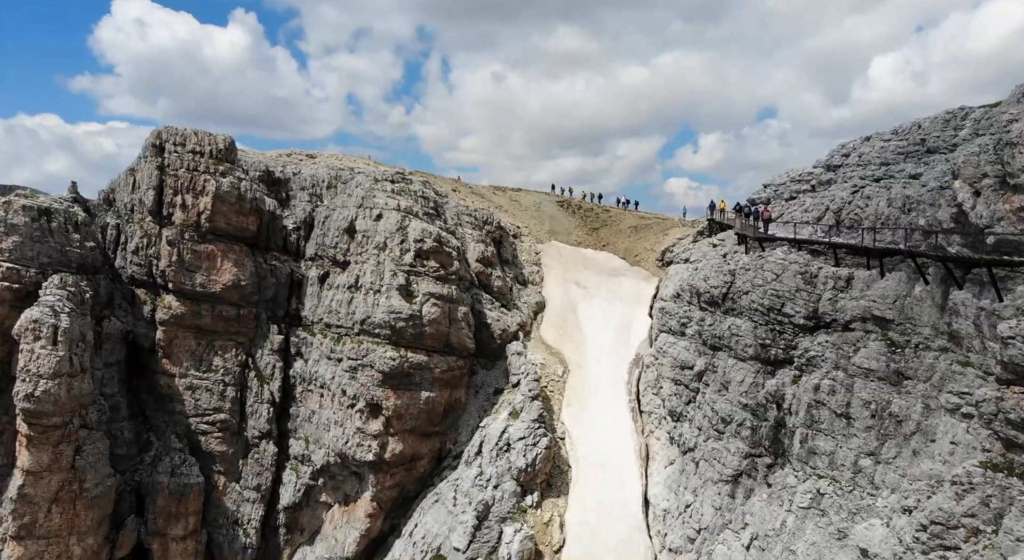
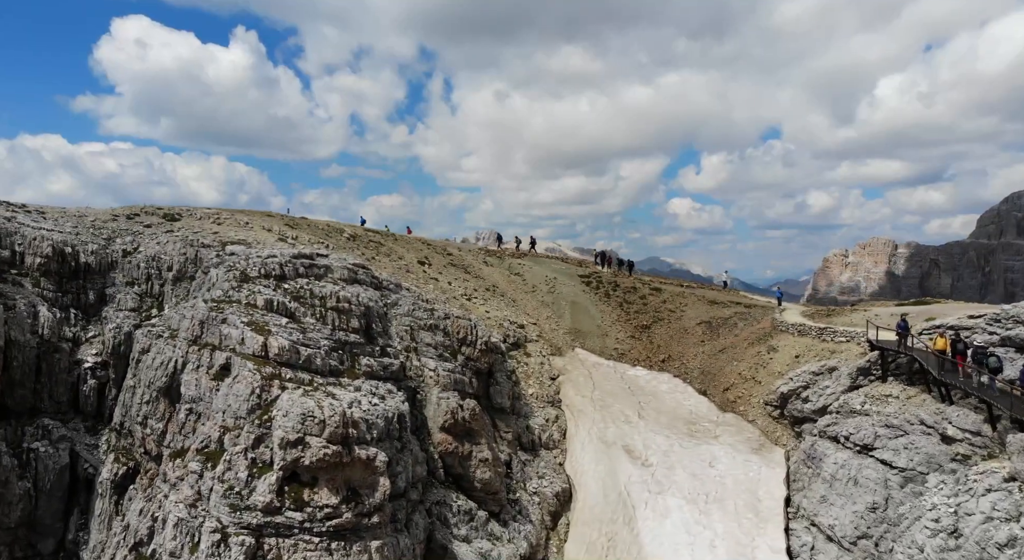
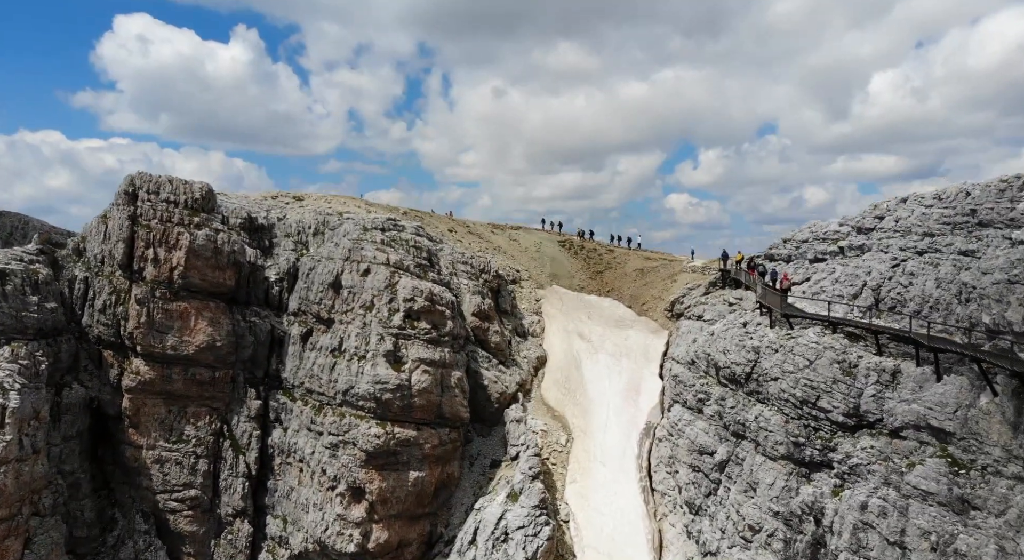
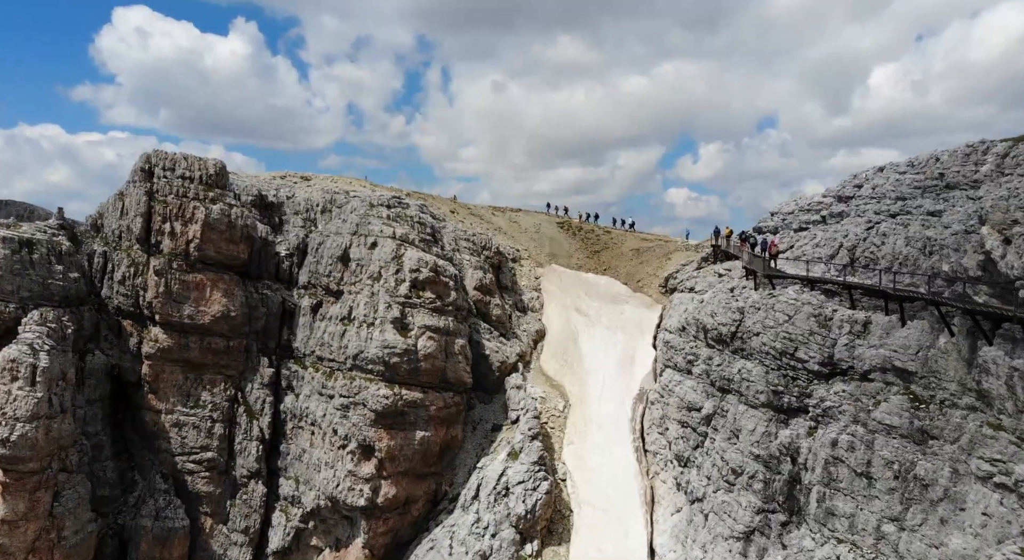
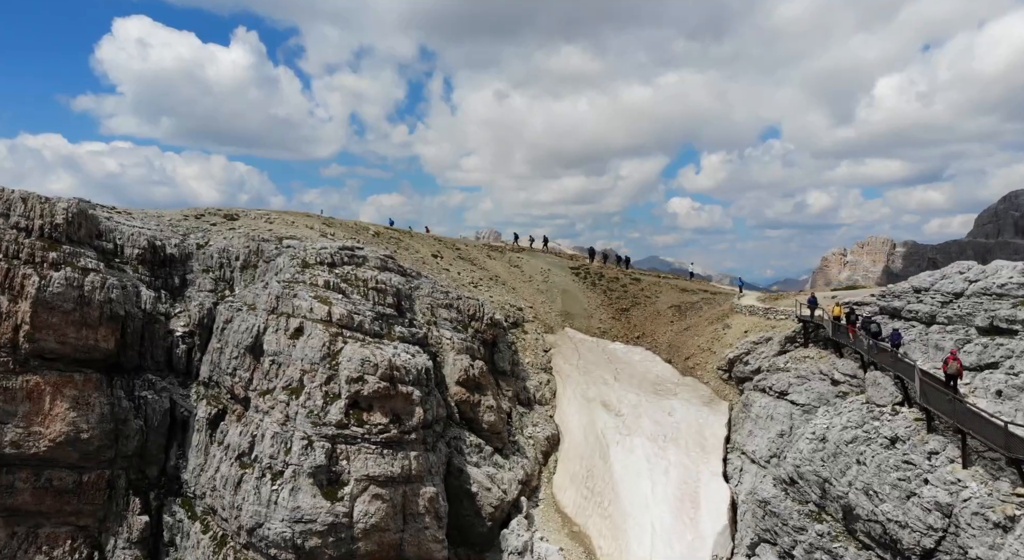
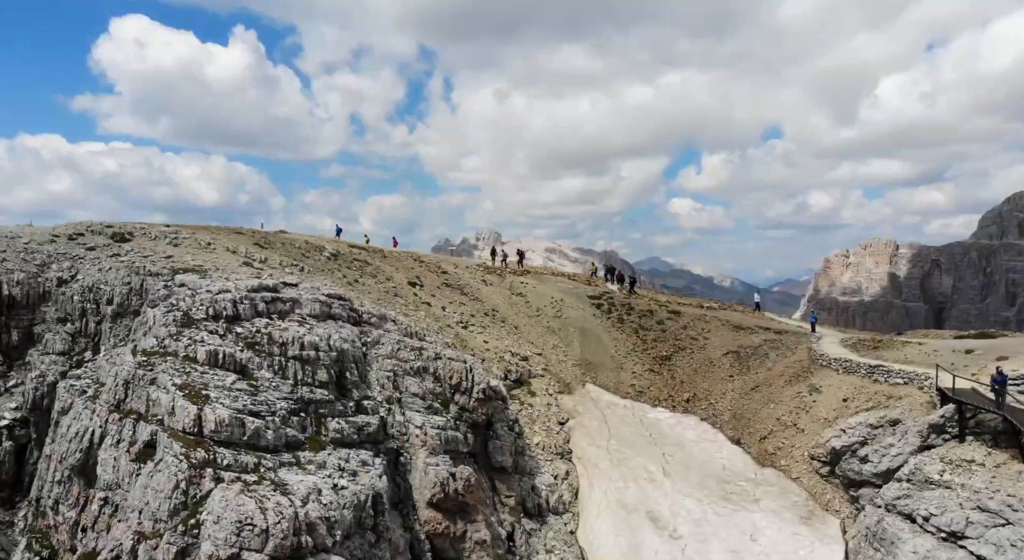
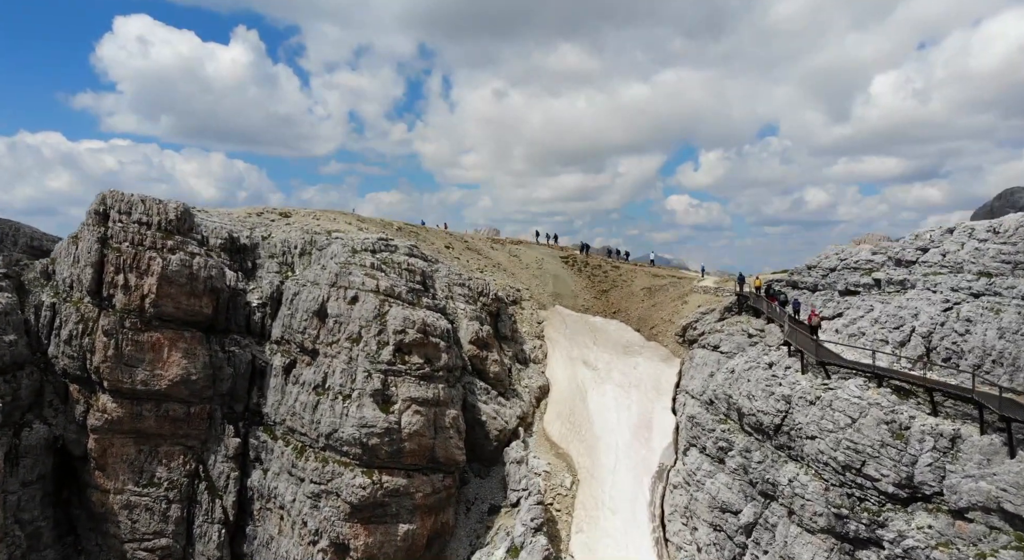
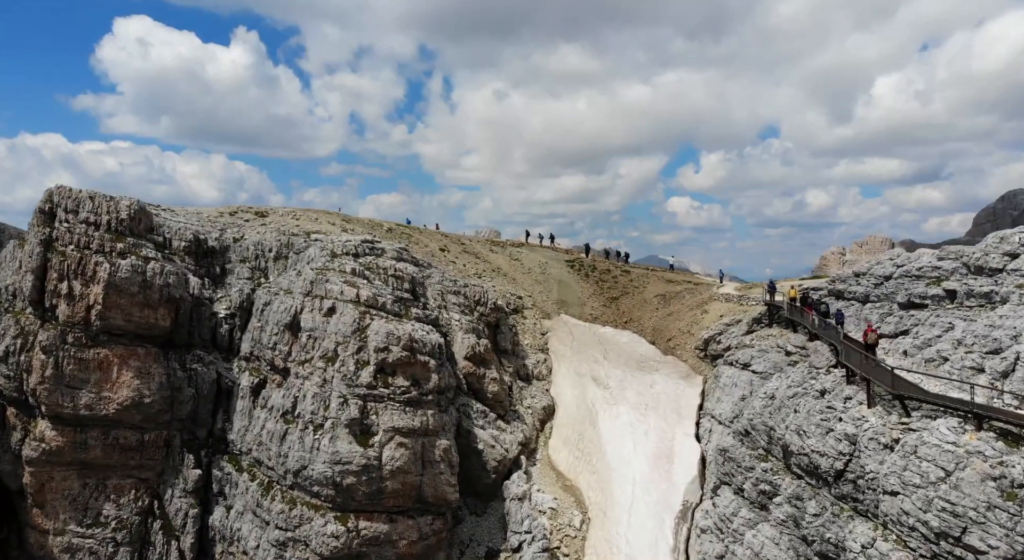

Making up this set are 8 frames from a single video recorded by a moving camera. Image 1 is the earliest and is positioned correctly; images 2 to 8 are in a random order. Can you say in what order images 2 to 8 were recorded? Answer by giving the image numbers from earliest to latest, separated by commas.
4, 3, 7, 8, 5, 2, 6
